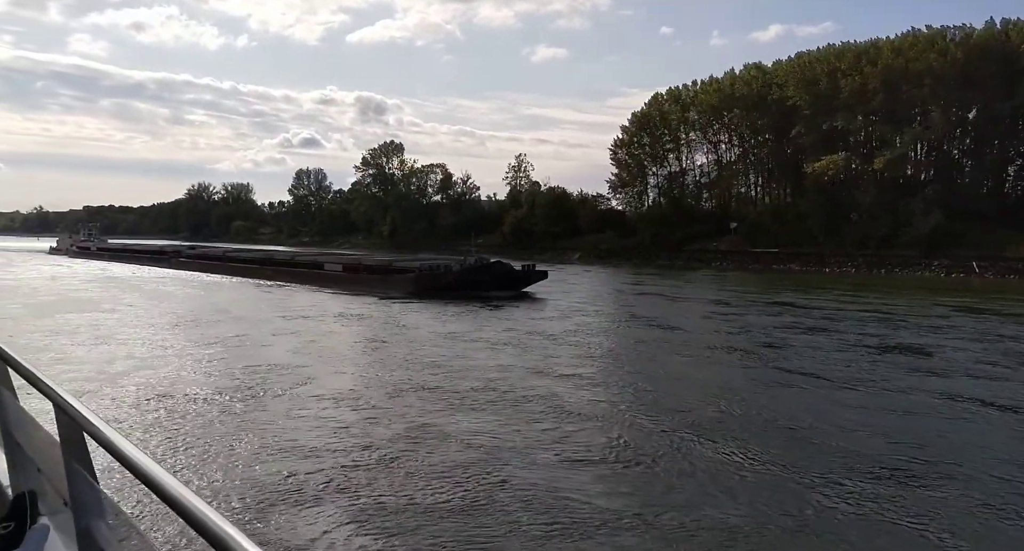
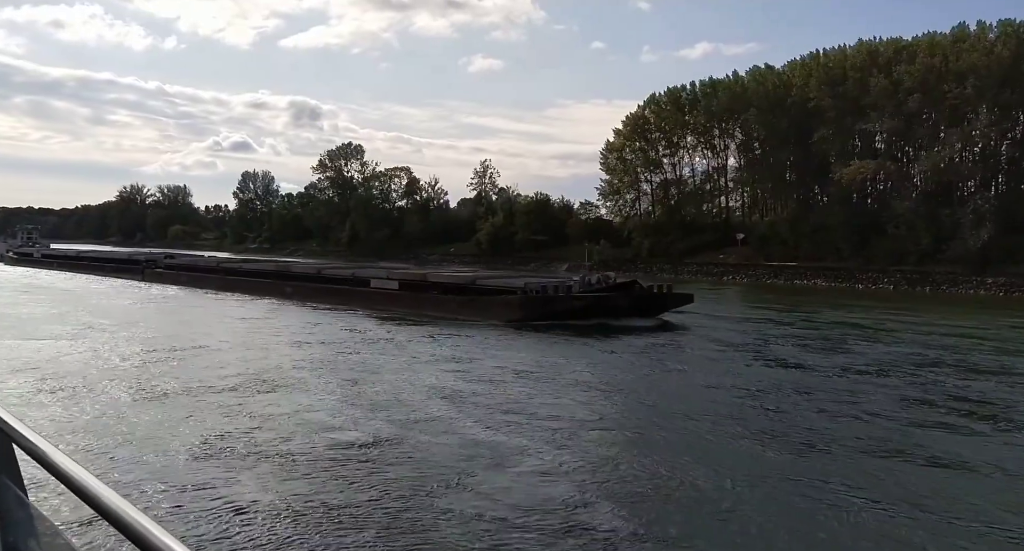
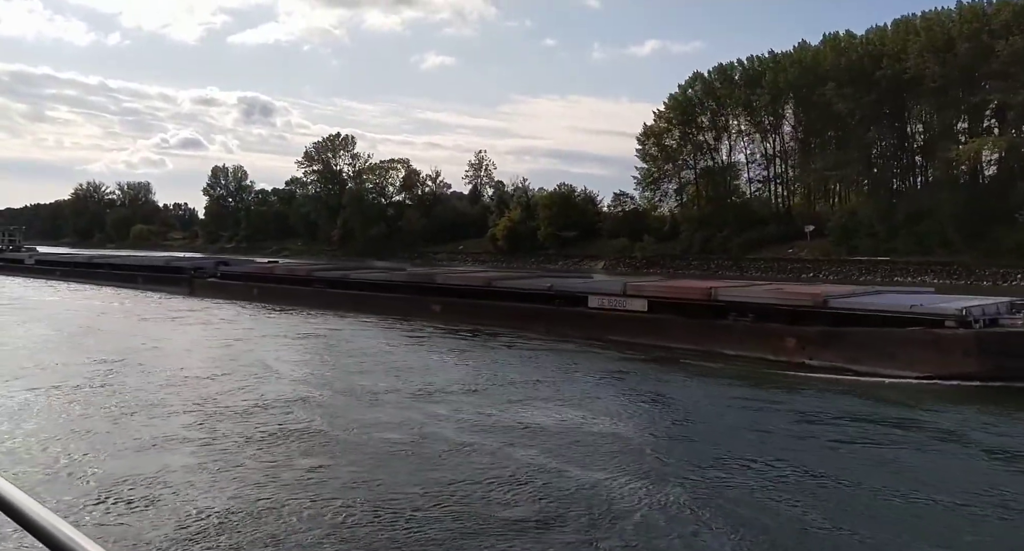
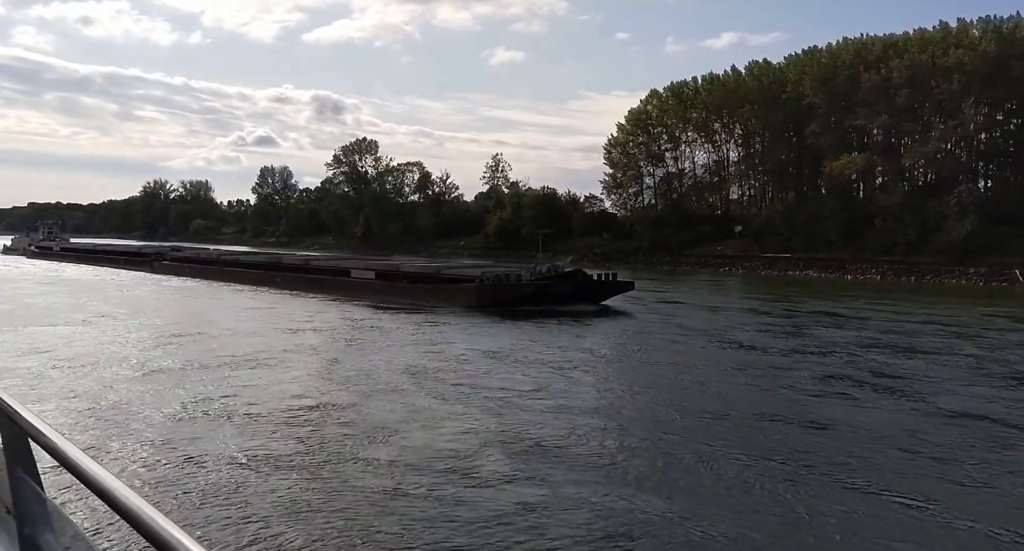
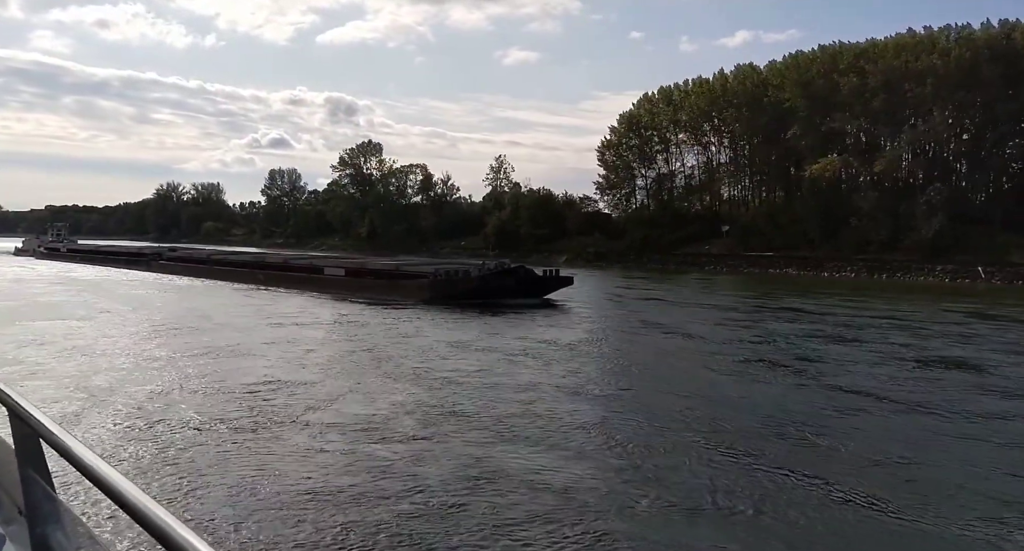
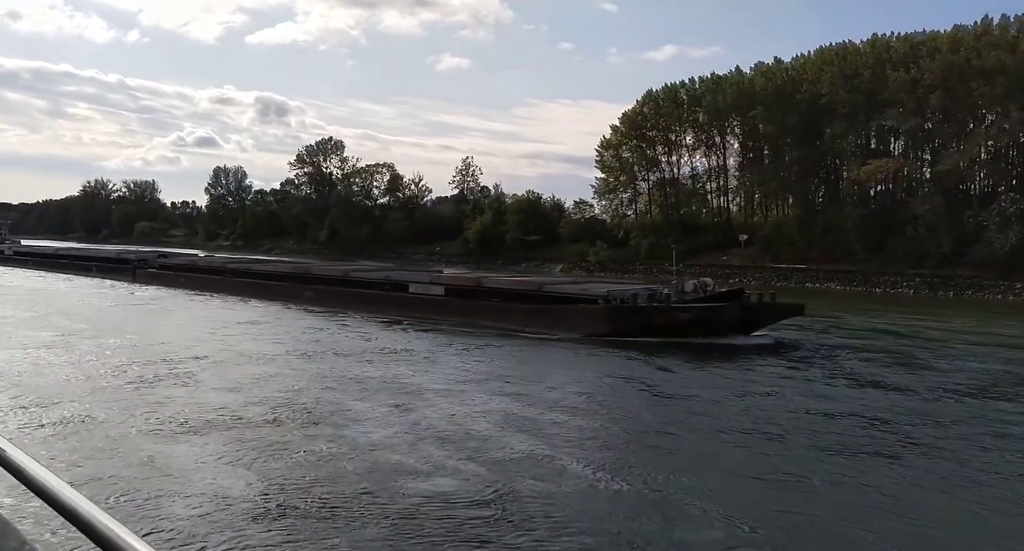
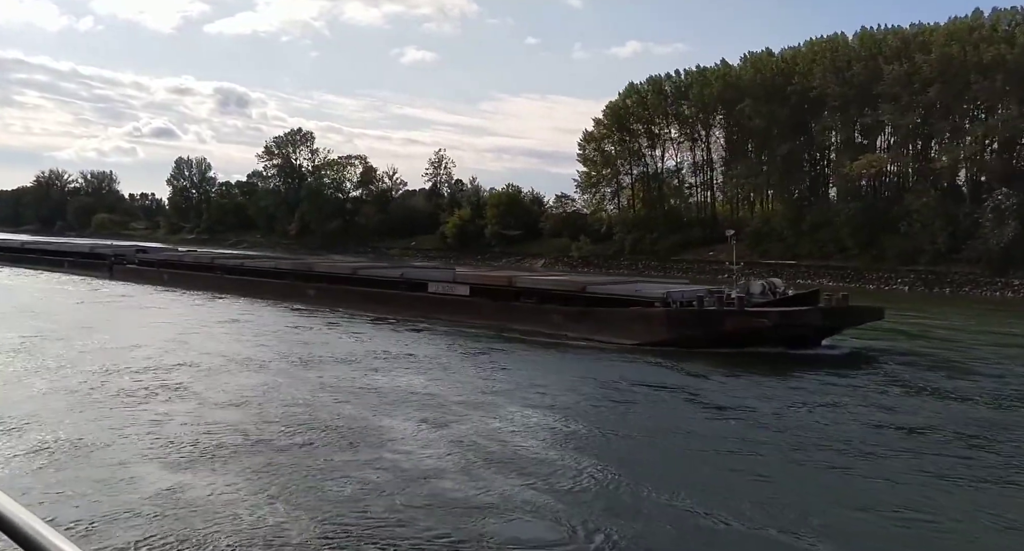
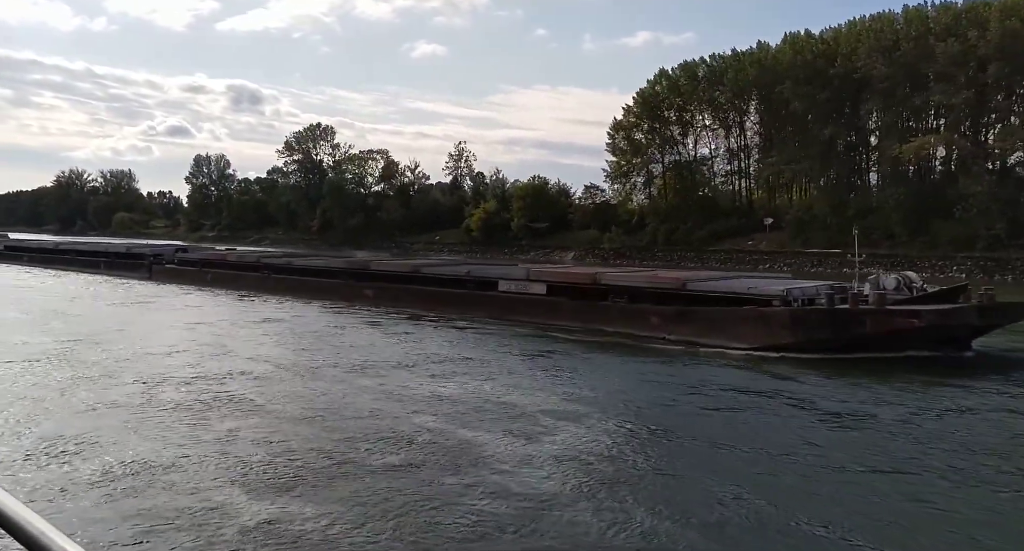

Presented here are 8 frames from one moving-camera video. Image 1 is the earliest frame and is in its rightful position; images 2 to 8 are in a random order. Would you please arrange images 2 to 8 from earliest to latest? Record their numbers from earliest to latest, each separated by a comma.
5, 4, 2, 6, 7, 8, 3
